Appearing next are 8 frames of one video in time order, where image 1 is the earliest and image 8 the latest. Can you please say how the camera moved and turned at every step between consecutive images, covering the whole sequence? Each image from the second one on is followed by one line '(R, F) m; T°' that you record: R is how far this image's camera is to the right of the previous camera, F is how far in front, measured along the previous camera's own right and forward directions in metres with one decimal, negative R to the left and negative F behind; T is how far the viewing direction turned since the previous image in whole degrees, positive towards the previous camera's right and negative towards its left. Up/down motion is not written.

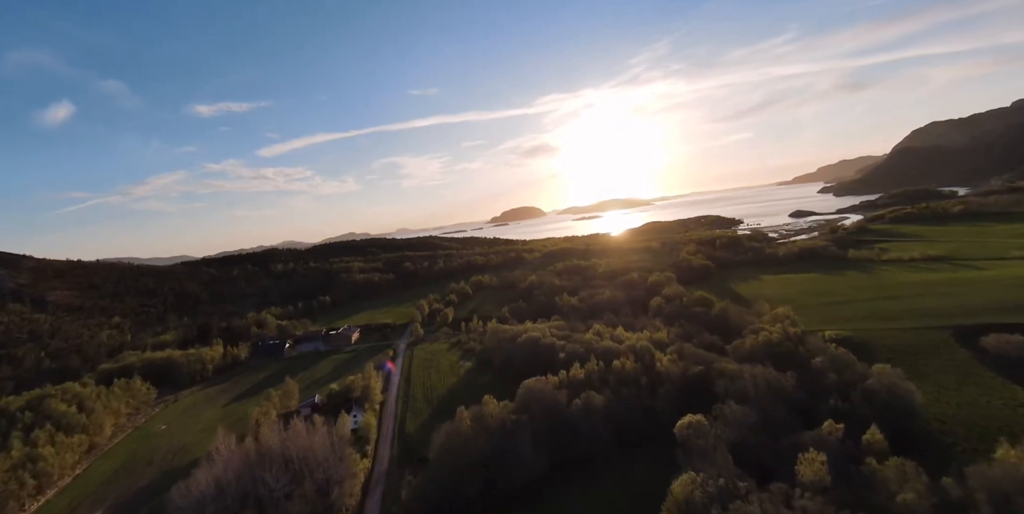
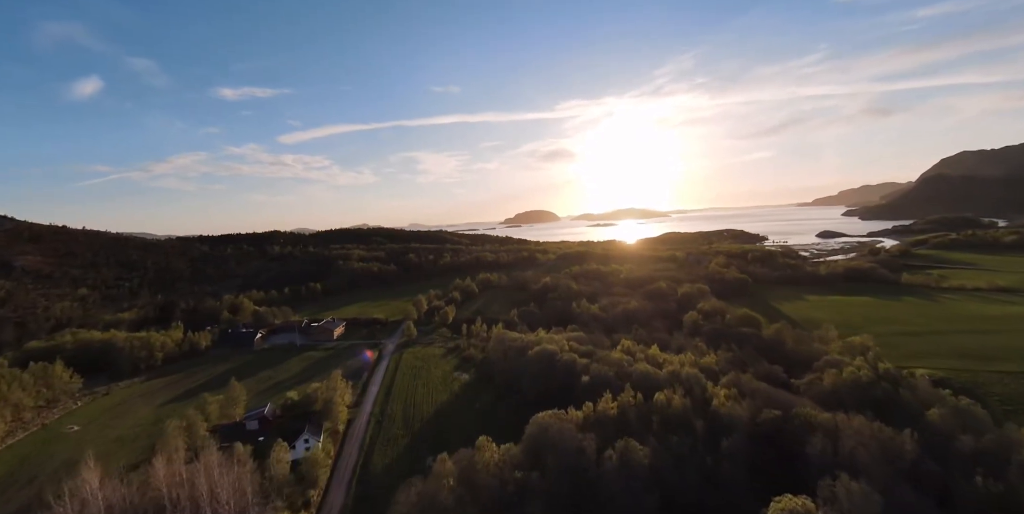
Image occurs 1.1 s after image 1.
(-0.6, +10.6) m; -1°
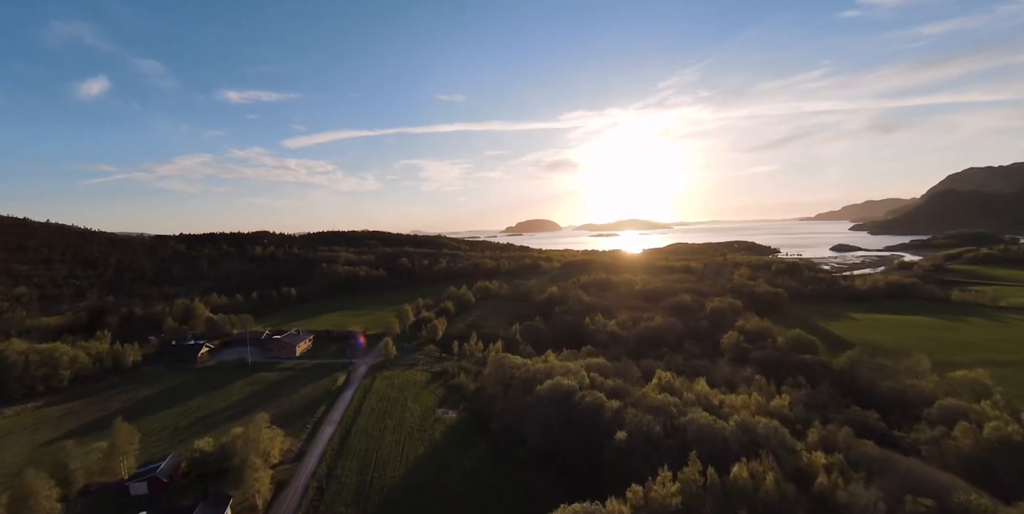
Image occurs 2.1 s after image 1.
(-0.3, +11.0) m; 0°
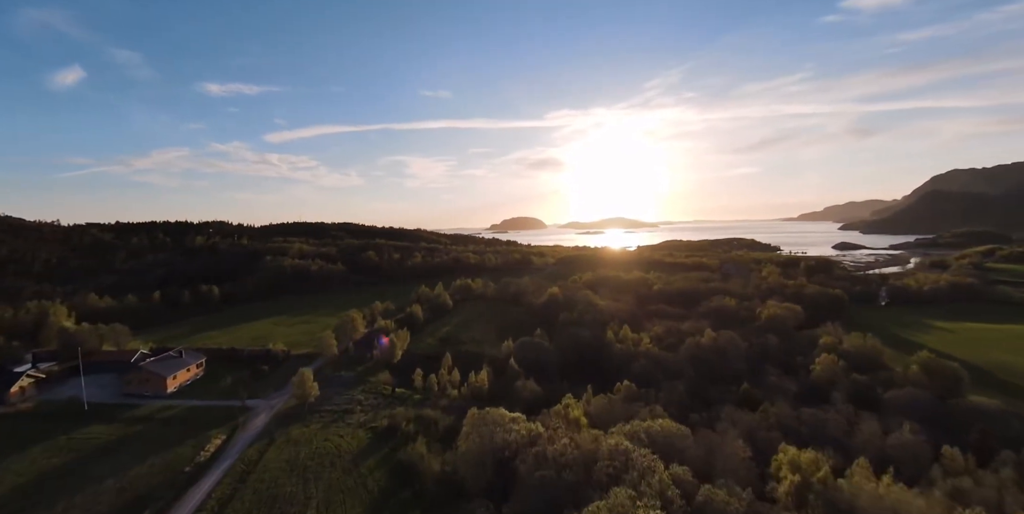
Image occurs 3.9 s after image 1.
(-0.6, +17.5) m; +2°
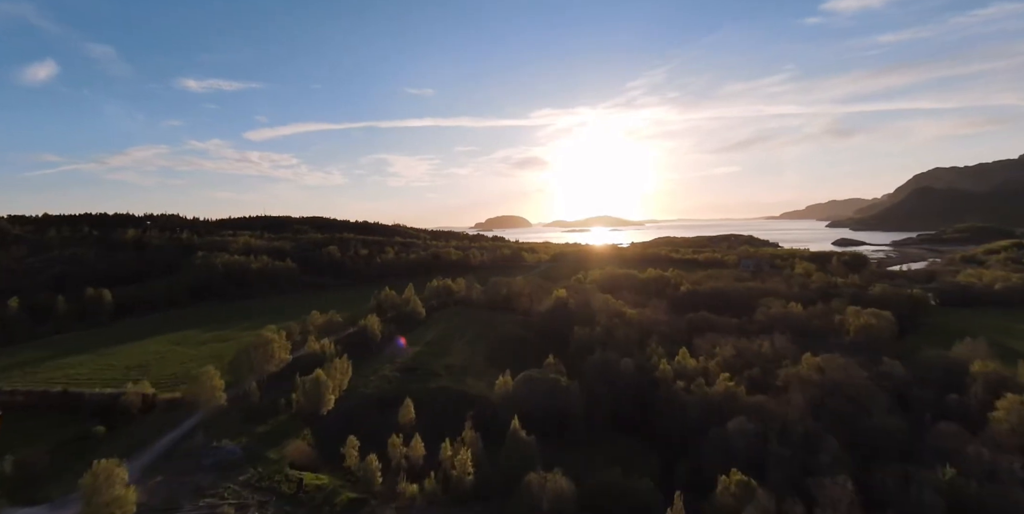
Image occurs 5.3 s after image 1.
(-0.8, +14.3) m; +2°
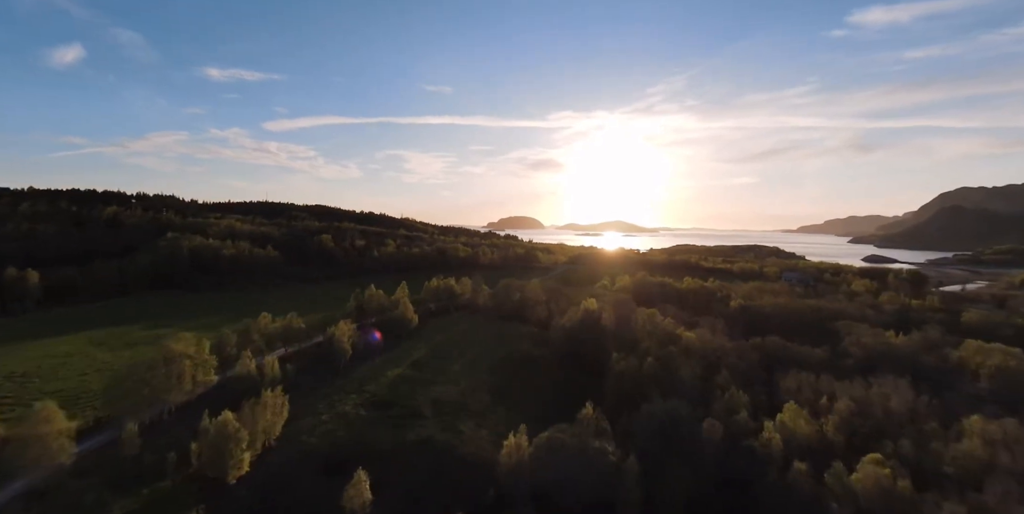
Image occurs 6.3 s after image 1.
(-0.6, +8.9) m; -1°
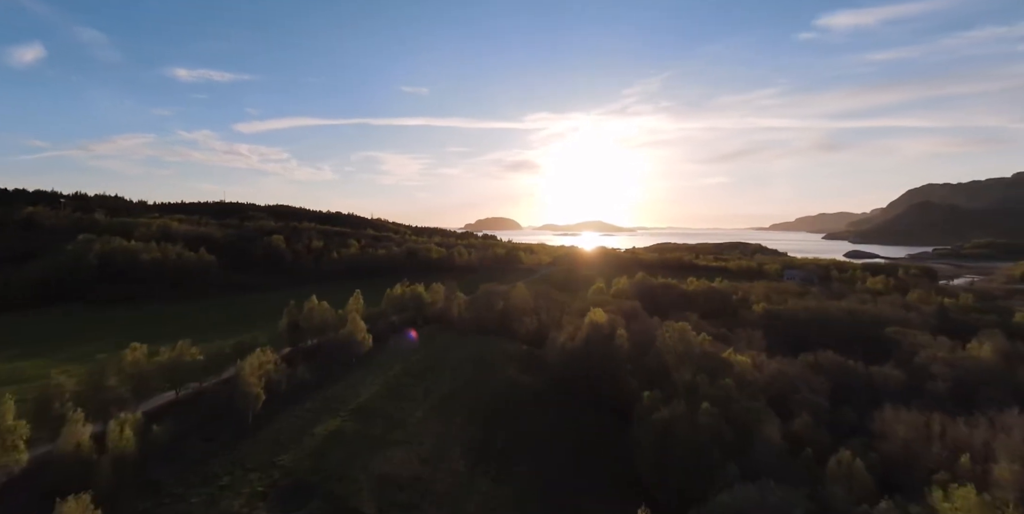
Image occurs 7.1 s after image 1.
(-0.2, +7.7) m; +3°
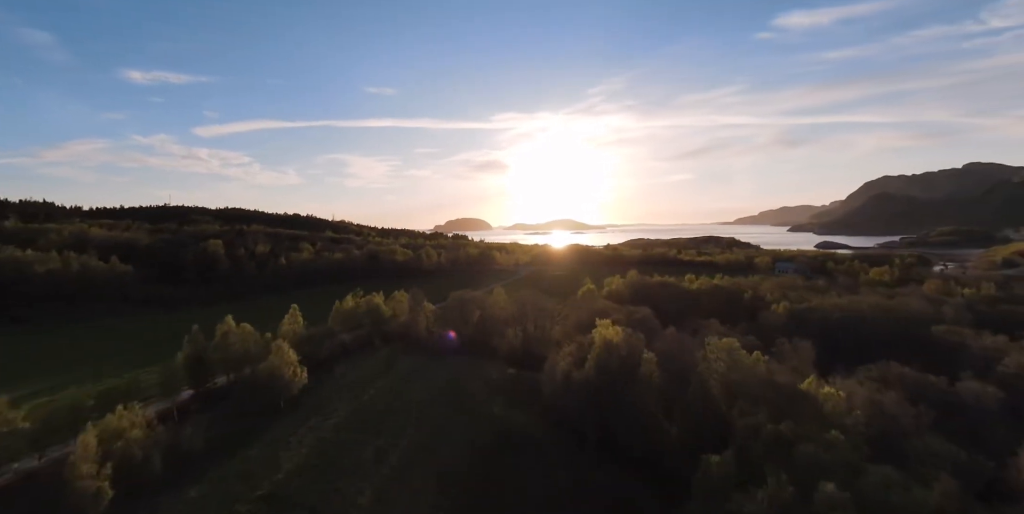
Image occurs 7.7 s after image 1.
(-0.4, +6.3) m; +3°
